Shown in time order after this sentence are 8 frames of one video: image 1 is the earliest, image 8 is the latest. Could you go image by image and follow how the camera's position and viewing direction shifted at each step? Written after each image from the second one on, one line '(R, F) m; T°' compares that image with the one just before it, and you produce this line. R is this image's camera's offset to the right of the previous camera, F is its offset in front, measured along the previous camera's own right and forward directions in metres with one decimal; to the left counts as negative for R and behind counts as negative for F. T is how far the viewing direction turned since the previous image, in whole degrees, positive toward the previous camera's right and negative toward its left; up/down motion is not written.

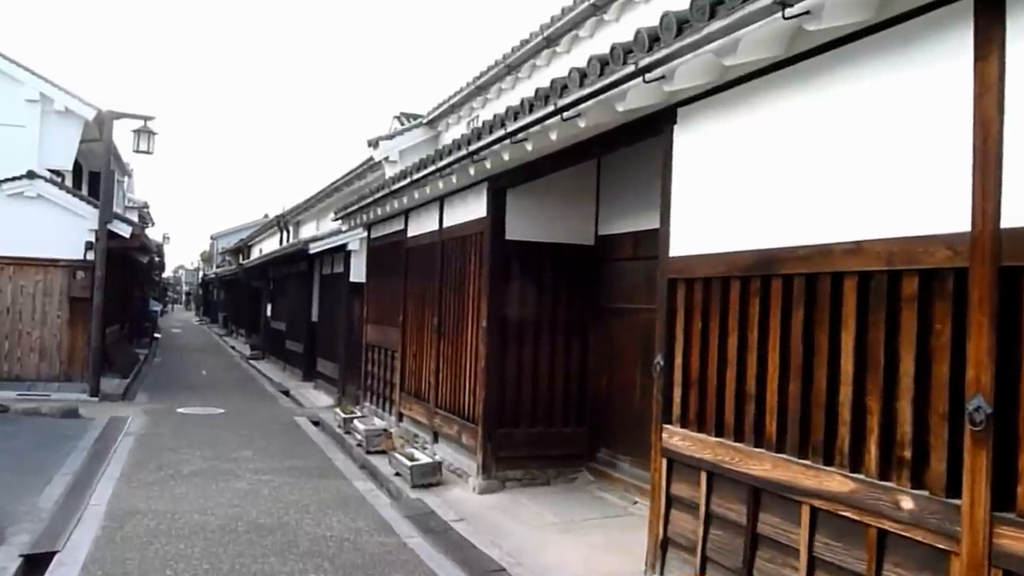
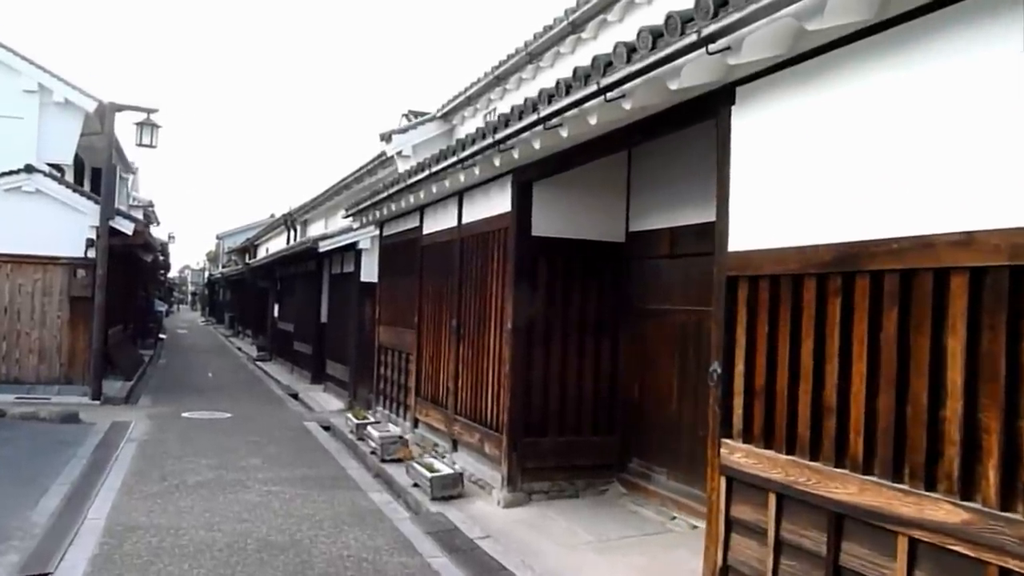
(-0.2, +0.5) m; 0°
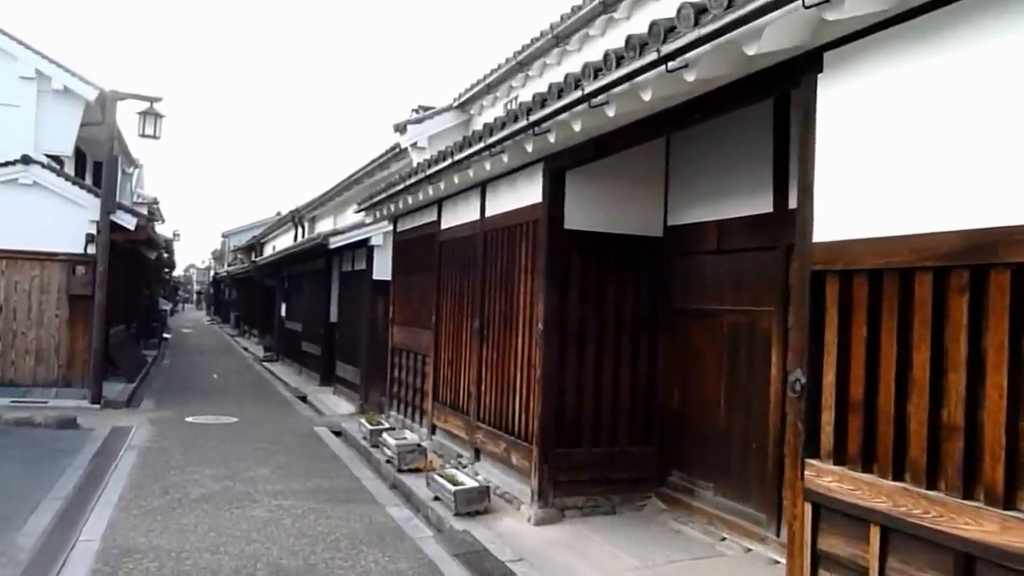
(-0.2, +0.6) m; 0°
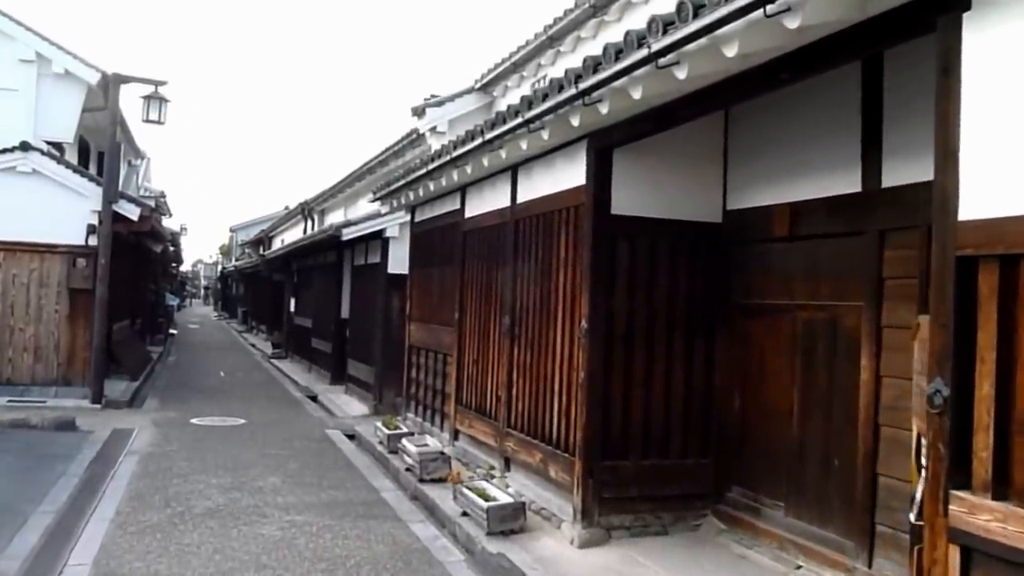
(-0.2, +0.8) m; 0°
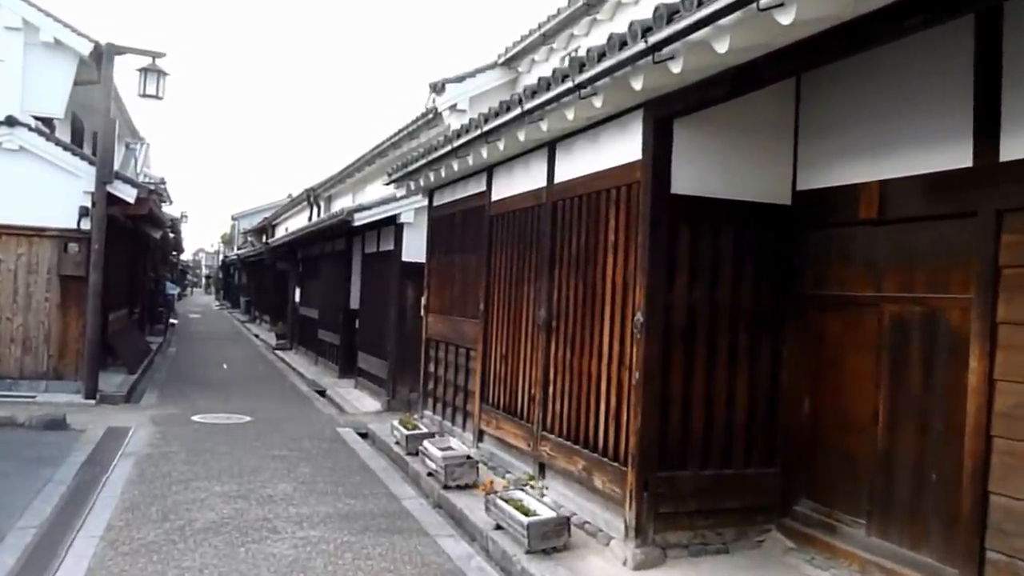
(-0.2, +0.7) m; 0°
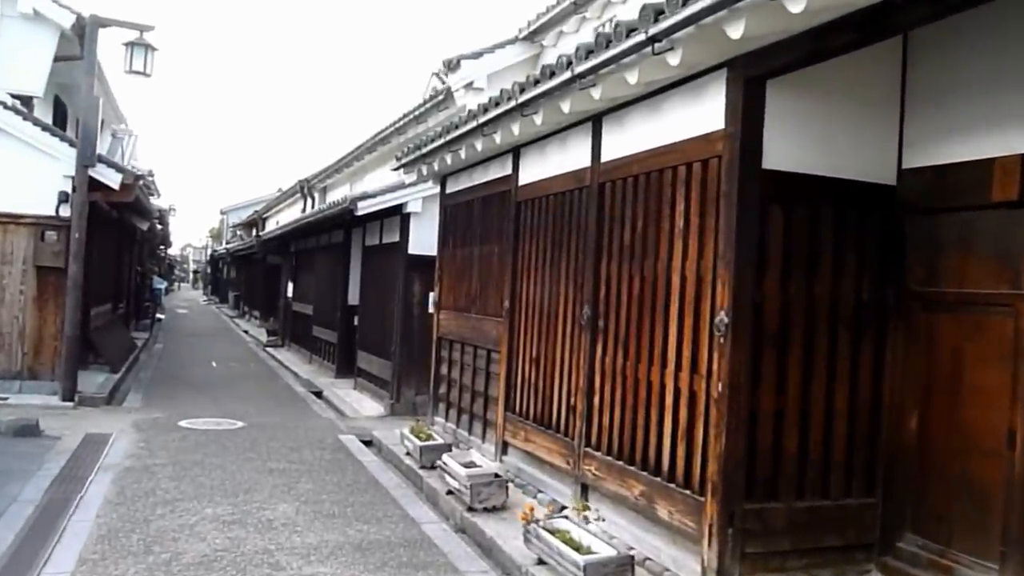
(-0.3, +1.0) m; +1°
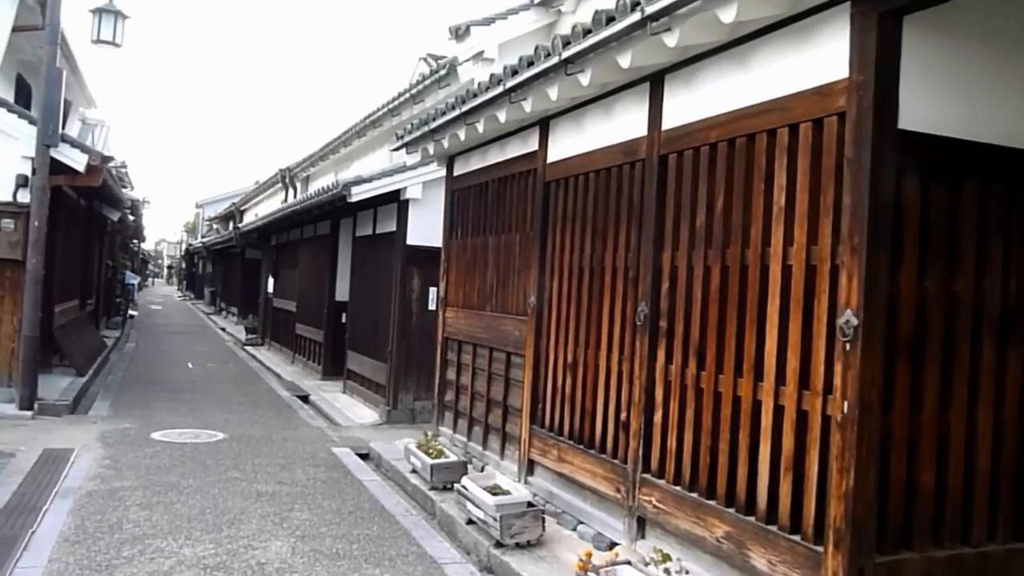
(-0.3, +1.1) m; +1°
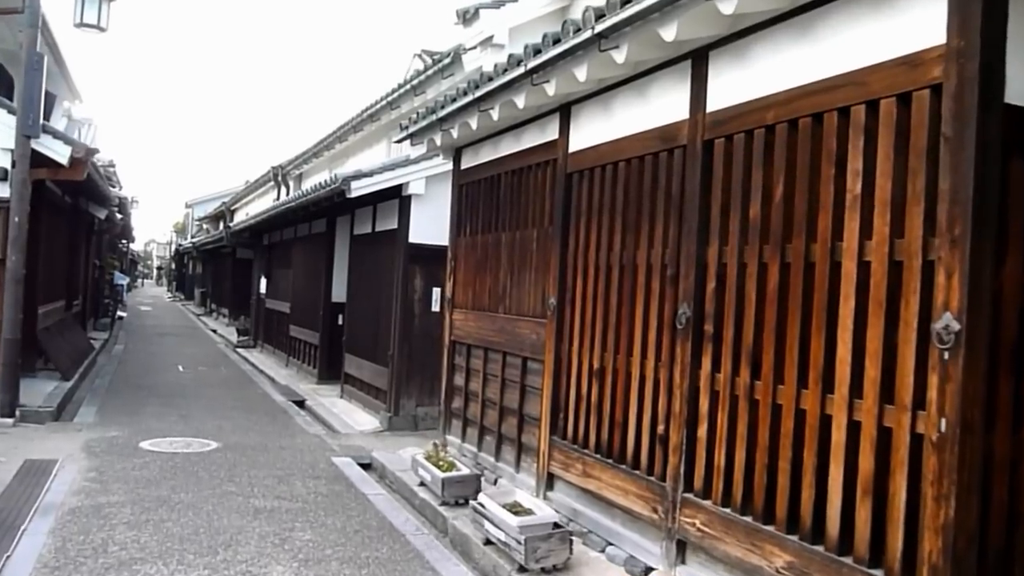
(-0.2, +0.5) m; +1°
